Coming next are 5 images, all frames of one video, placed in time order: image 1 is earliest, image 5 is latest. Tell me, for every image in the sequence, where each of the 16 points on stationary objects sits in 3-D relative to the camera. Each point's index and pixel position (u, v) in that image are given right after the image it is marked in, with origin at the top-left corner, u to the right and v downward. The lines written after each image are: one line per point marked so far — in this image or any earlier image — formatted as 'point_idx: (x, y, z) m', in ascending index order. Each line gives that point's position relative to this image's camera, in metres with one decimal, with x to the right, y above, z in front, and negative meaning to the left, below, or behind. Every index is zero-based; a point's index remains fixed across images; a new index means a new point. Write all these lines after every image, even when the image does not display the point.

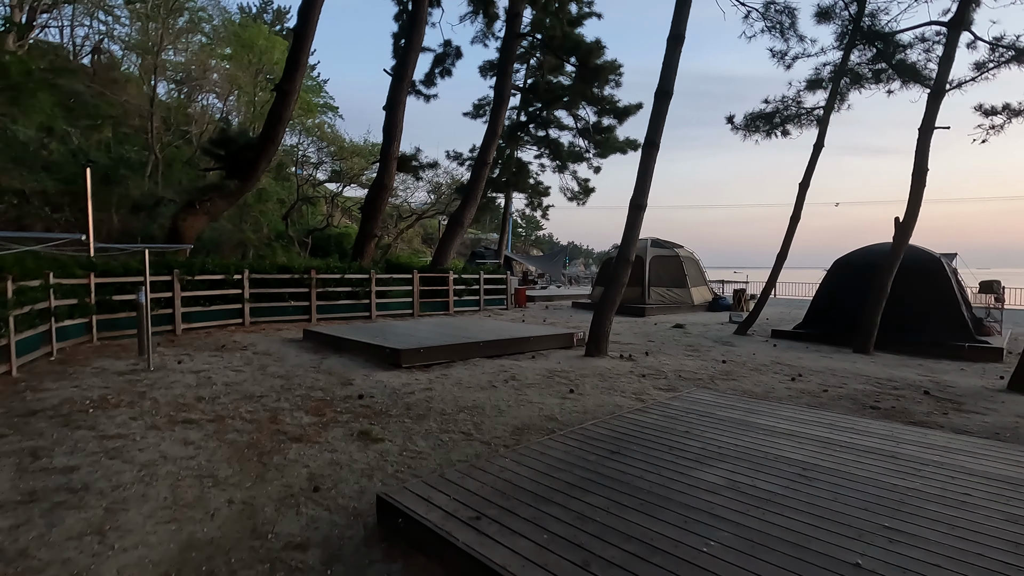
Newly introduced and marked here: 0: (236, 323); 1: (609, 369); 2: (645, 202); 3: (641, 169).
0: (-5.6, -0.7, +10.8) m
1: (+1.3, -1.1, +7.1) m
2: (+2.0, +1.3, +7.8) m
3: (+1.9, +1.8, +7.7) m
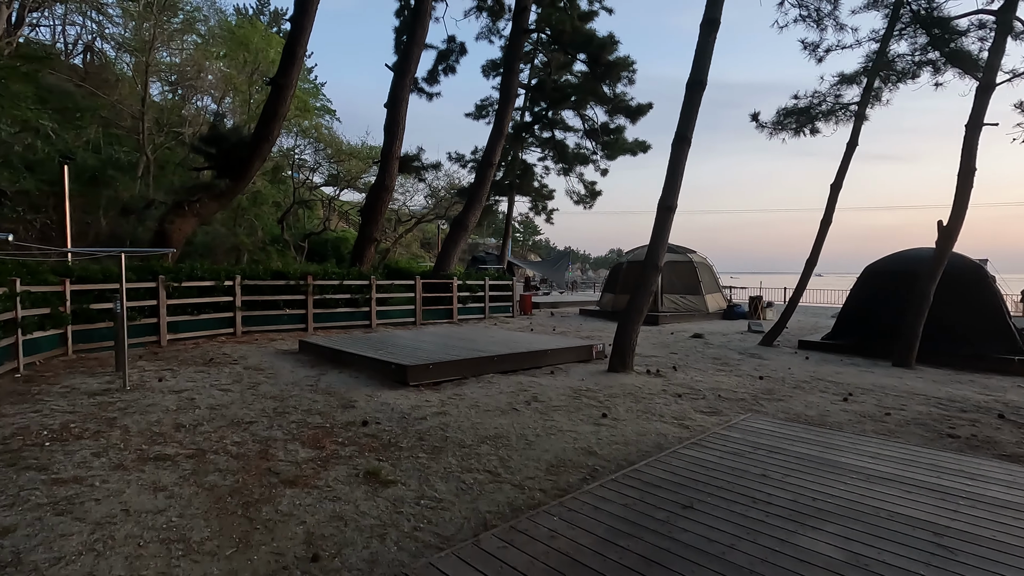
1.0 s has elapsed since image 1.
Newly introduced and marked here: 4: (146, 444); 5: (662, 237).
0: (-5.4, -0.9, +10.1) m
1: (+1.5, -1.2, +6.4) m
2: (+2.2, +1.1, +7.1) m
3: (+2.1, +1.7, +7.1) m
4: (-2.9, -1.2, +4.2) m
5: (+2.0, +0.7, +7.1) m
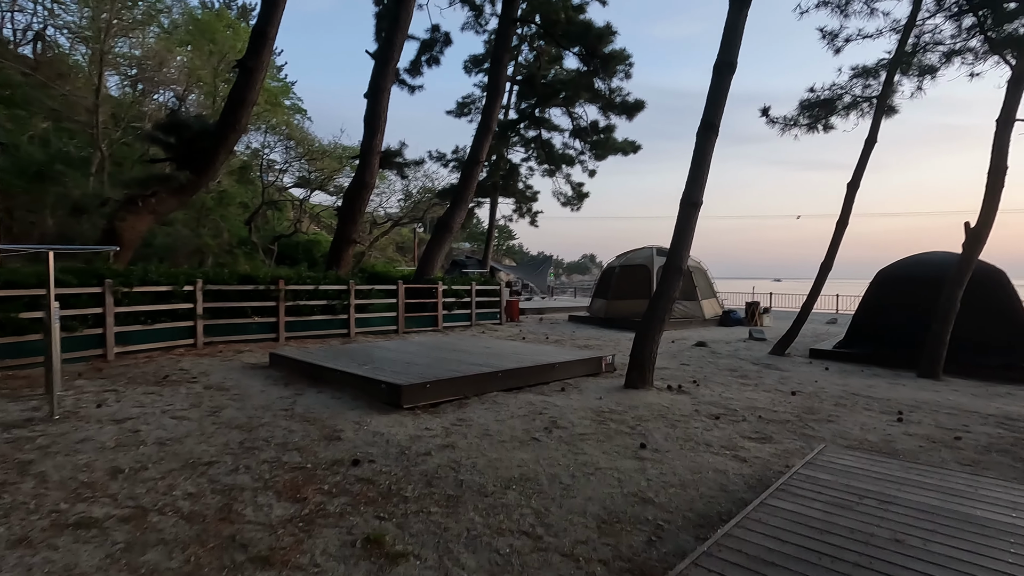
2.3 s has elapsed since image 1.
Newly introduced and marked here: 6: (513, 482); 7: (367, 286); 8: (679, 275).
0: (-5.4, -0.9, +8.9) m
1: (+1.7, -1.3, +5.6) m
2: (+2.3, +1.1, +6.4) m
3: (+2.2, +1.6, +6.3) m
4: (-2.6, -1.3, +3.2) m
5: (+2.1, +0.6, +6.4) m
6: (0.0, -1.3, +3.6) m
7: (-3.1, 0.0, +11.5) m
8: (+2.0, +0.2, +6.4) m
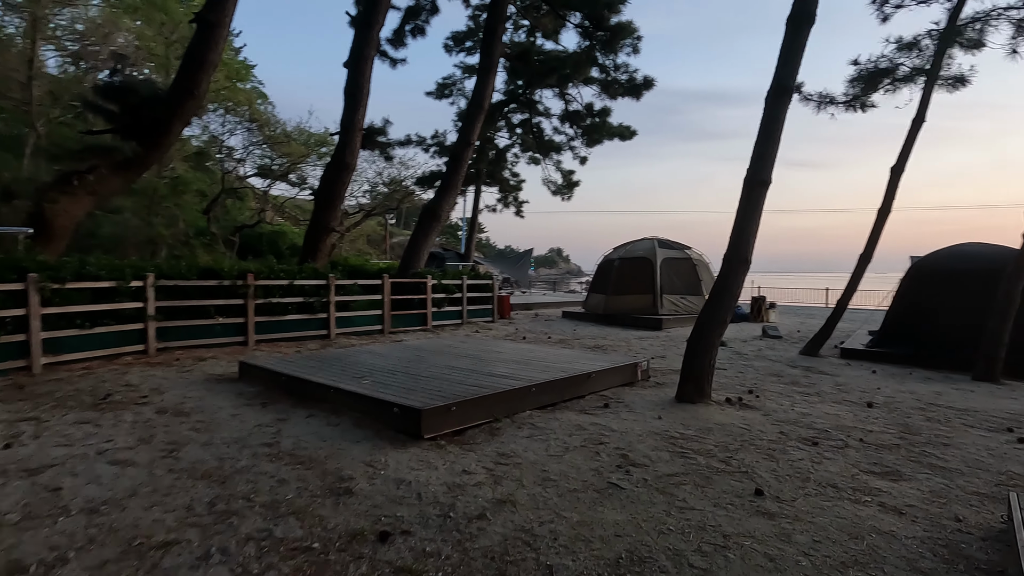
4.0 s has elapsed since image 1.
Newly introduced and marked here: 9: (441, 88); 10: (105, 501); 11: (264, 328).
0: (-5.3, -0.9, +7.4) m
1: (+2.0, -1.2, +4.6) m
2: (+2.6, +1.1, +5.4) m
3: (+2.5, +1.6, +5.3) m
4: (-2.1, -1.3, +1.9) m
5: (+2.4, +0.7, +5.3) m
6: (+0.5, -1.3, +2.5) m
7: (-3.1, +0.1, +10.1) m
8: (+2.3, +0.2, +5.4) m
9: (-2.5, +7.2, +19.1) m
10: (-2.3, -1.2, +3.0) m
11: (-4.2, -0.7, +9.0) m
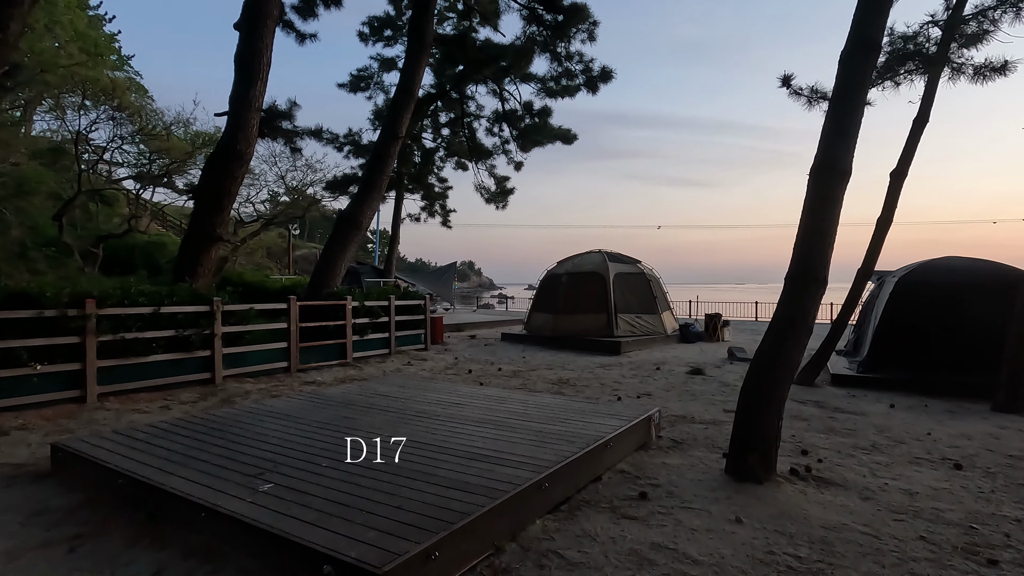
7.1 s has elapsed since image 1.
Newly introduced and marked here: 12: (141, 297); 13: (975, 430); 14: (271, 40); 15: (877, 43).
0: (-5.6, -1.2, +4.7) m
1: (+2.1, -1.4, +3.1) m
2: (+2.5, +0.9, +4.0) m
3: (+2.4, +1.4, +3.9) m
4: (-1.5, -1.4, -0.3) m
5: (+2.3, +0.4, +3.9) m
6: (+0.9, -1.5, +0.7) m
7: (-3.9, -0.3, +7.7) m
8: (+2.2, 0.0, +3.9) m
9: (-4.9, +6.6, +16.8) m
10: (-2.0, -1.4, +0.8) m
11: (-4.8, -1.0, +6.4) m
12: (-4.7, -0.1, +6.7) m
13: (+4.8, -1.5, +5.5) m
14: (-4.0, +4.0, +8.7) m
15: (+2.6, +1.8, +3.9) m
